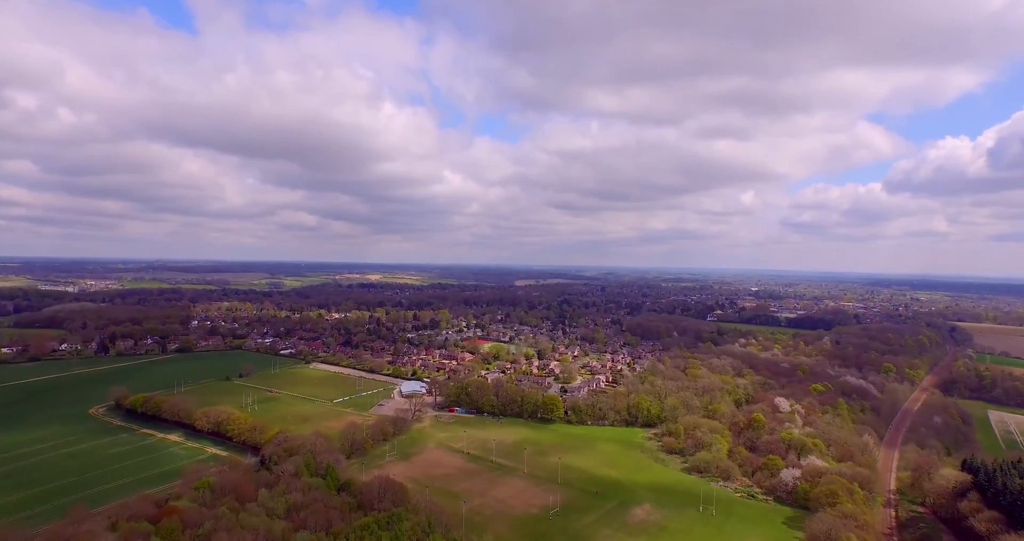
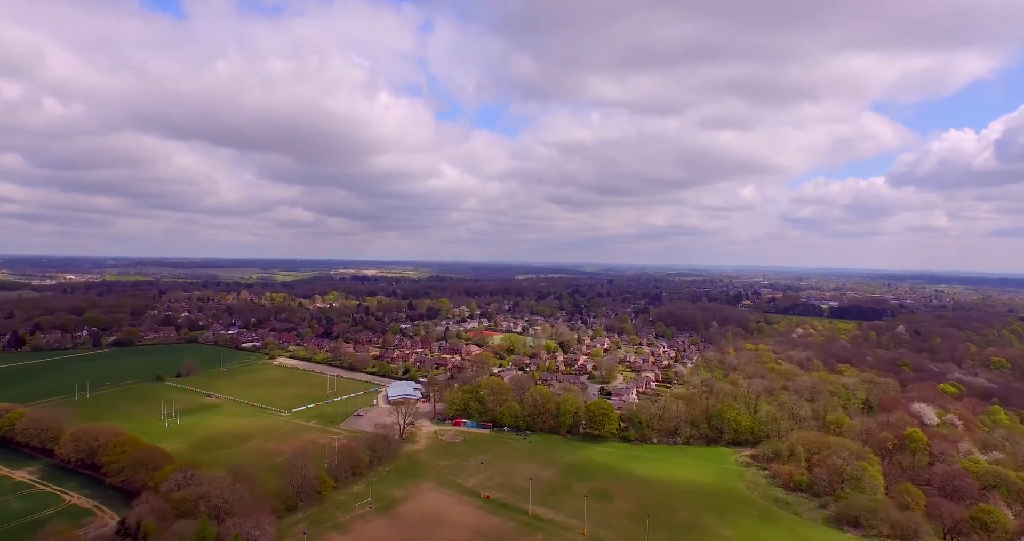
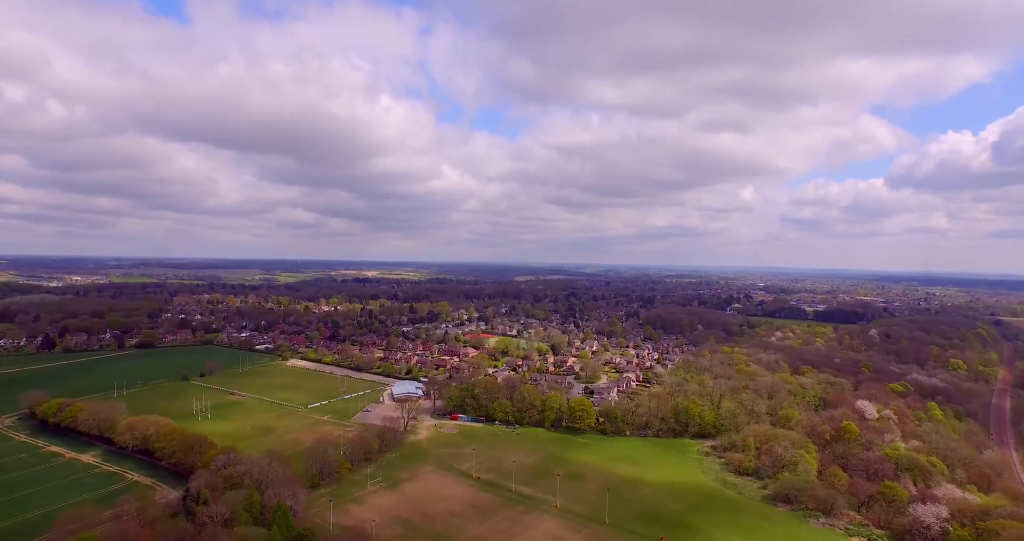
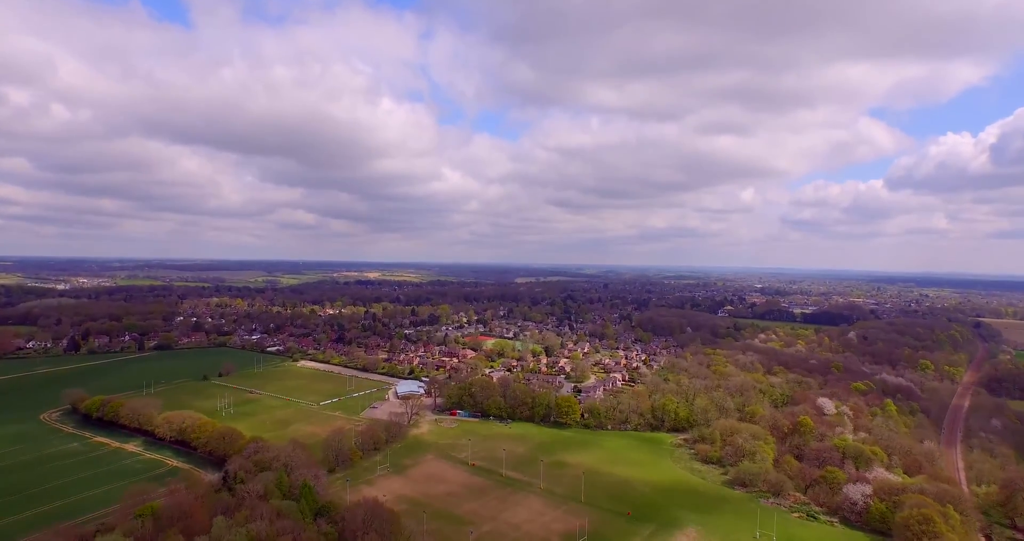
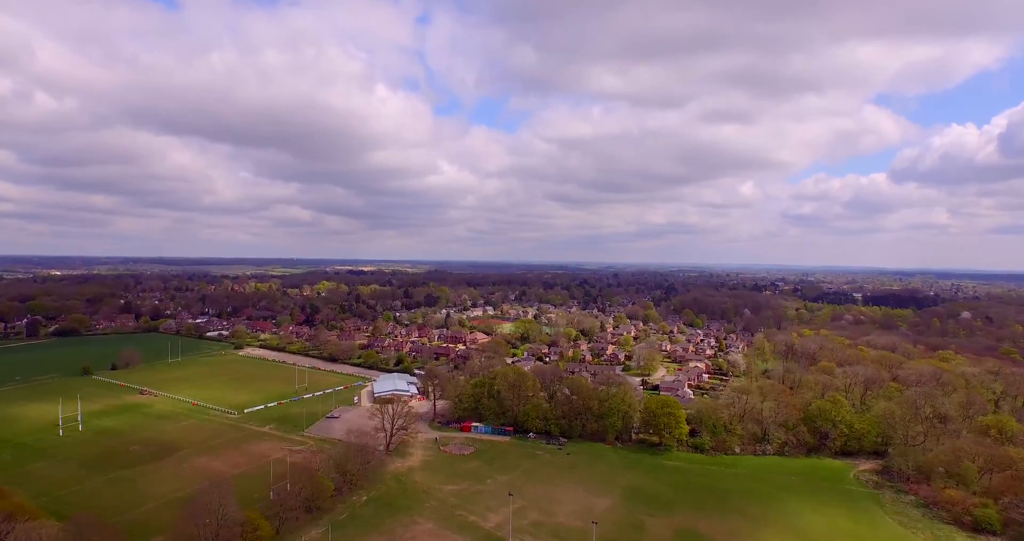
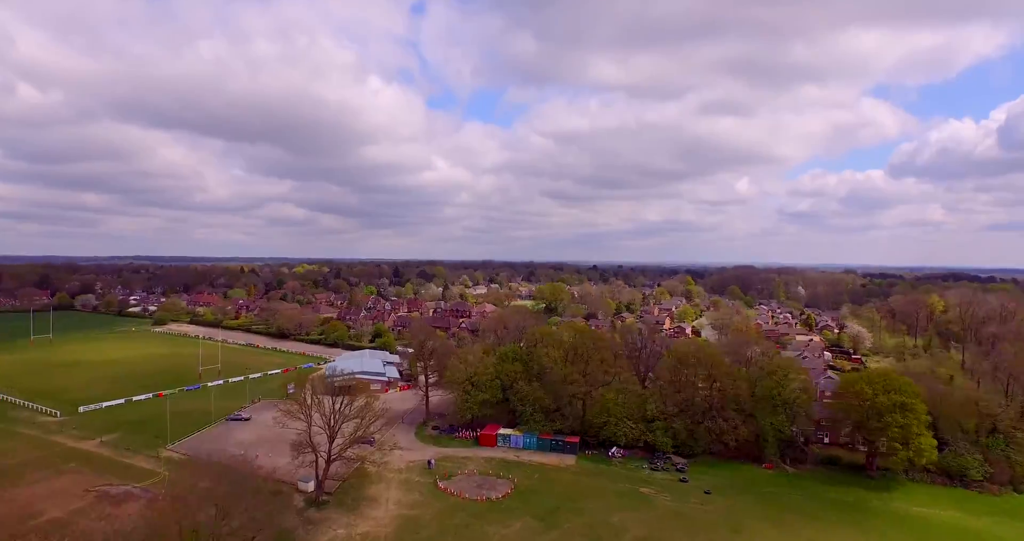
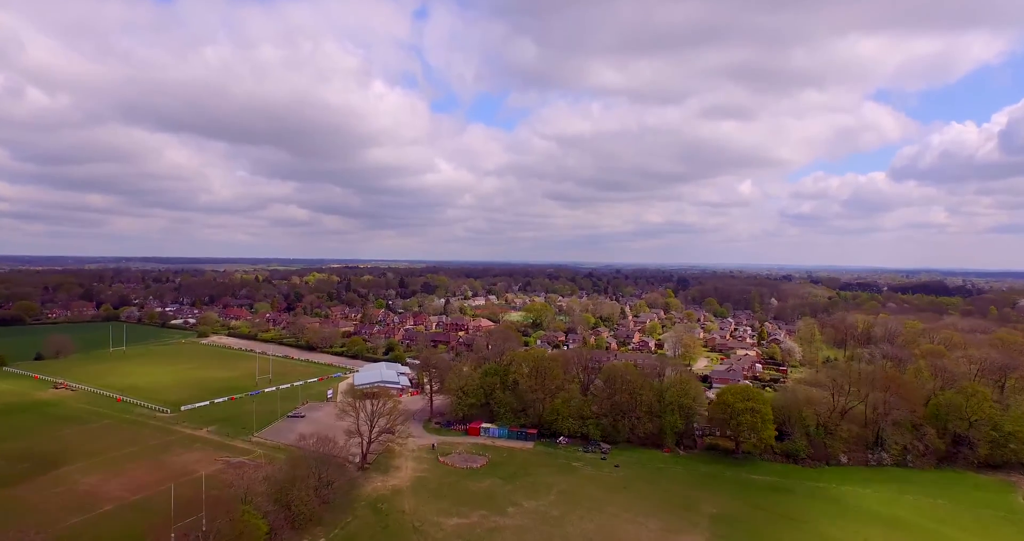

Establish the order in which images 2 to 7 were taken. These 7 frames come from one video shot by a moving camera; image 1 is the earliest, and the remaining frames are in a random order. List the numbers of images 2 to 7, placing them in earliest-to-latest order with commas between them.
4, 3, 2, 5, 7, 6
